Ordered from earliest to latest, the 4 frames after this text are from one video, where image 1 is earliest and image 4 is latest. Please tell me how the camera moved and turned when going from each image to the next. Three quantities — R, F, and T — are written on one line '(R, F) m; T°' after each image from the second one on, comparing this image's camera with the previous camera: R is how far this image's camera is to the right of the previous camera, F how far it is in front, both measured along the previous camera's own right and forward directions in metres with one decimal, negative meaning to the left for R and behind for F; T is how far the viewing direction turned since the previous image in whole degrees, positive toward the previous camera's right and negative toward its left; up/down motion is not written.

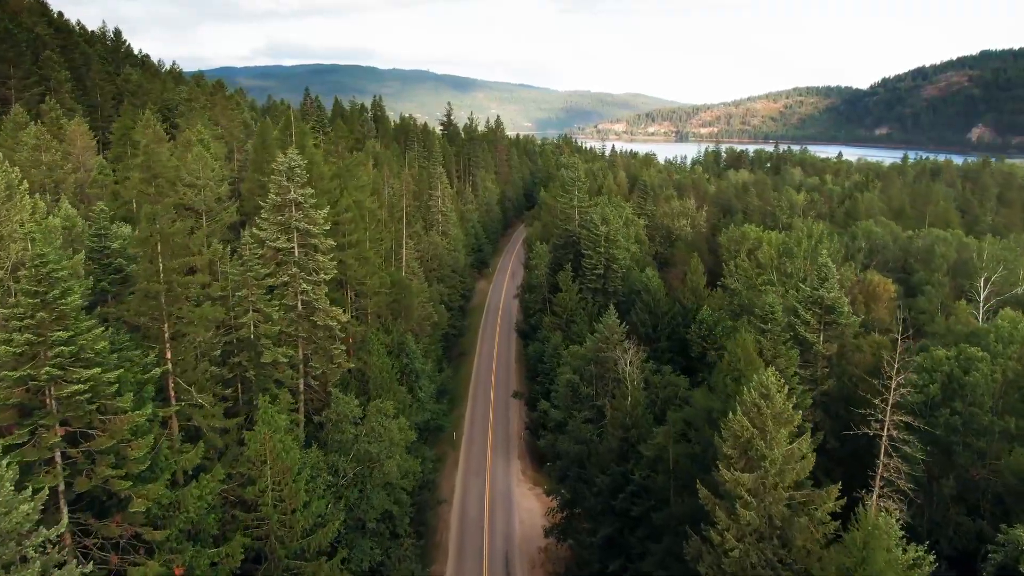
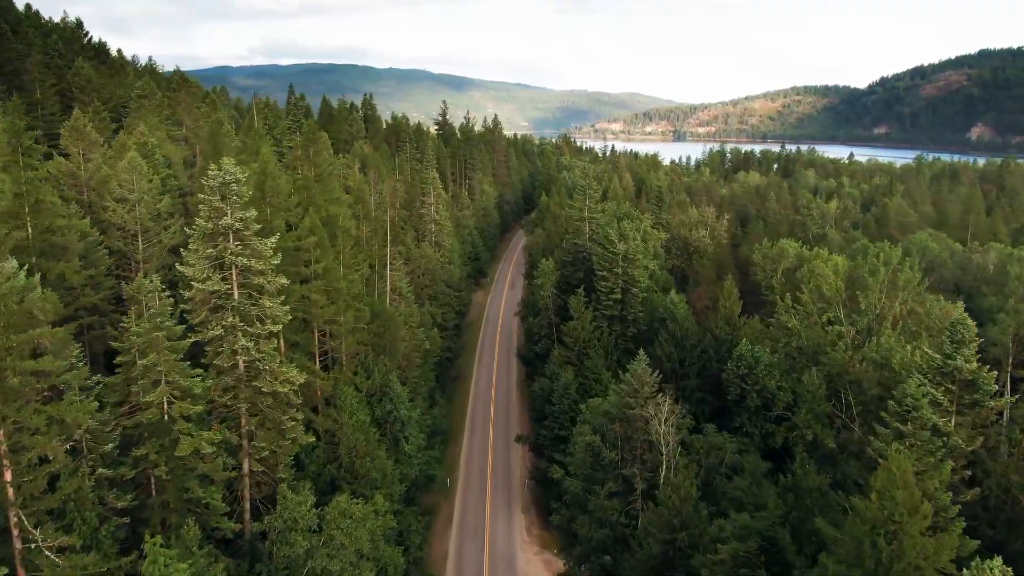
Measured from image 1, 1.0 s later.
(-0.5, +8.8) m; 0°
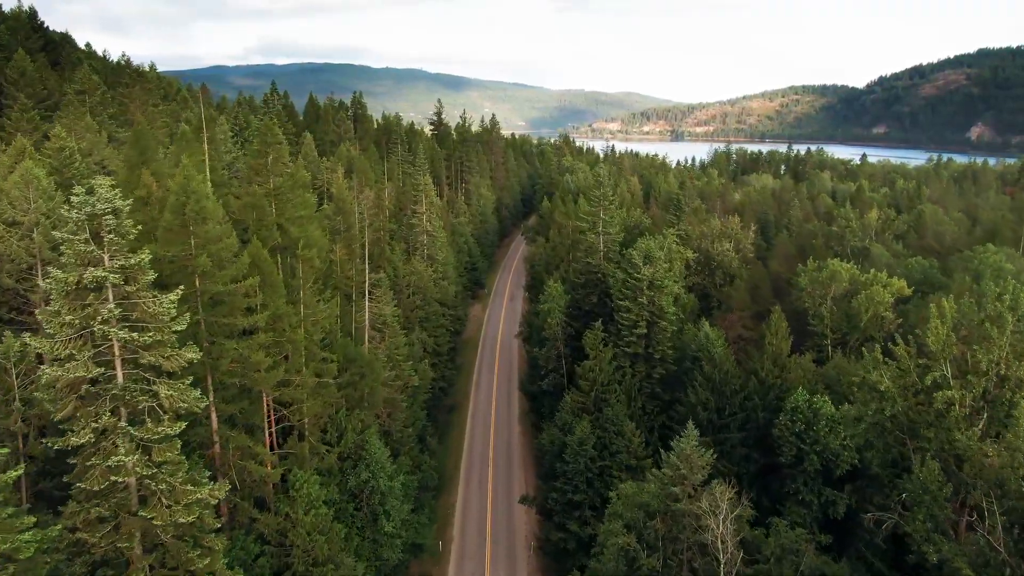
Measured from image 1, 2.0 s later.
(-0.5, +8.7) m; 0°
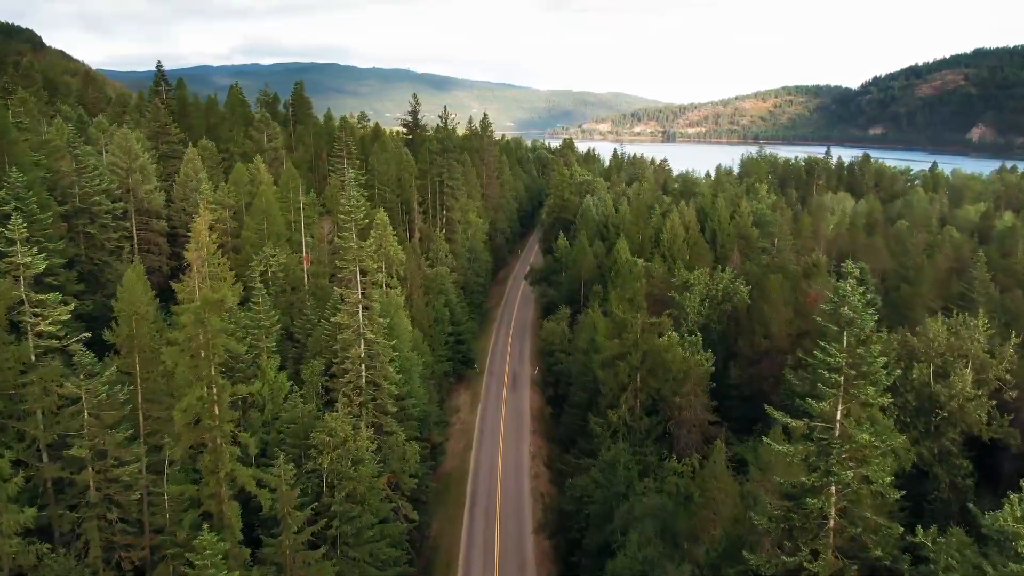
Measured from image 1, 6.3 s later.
(-1.7, +37.2) m; +1°
